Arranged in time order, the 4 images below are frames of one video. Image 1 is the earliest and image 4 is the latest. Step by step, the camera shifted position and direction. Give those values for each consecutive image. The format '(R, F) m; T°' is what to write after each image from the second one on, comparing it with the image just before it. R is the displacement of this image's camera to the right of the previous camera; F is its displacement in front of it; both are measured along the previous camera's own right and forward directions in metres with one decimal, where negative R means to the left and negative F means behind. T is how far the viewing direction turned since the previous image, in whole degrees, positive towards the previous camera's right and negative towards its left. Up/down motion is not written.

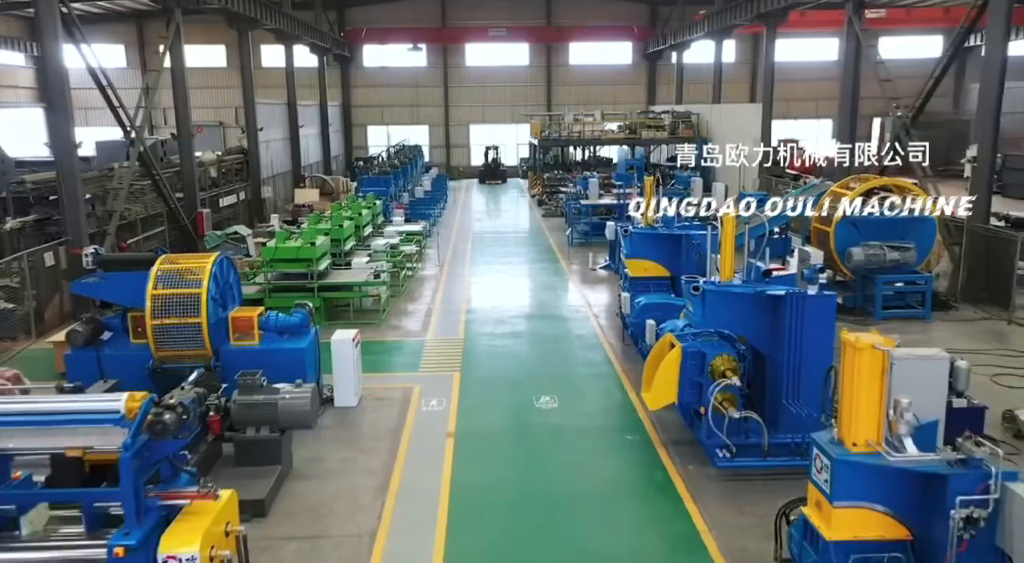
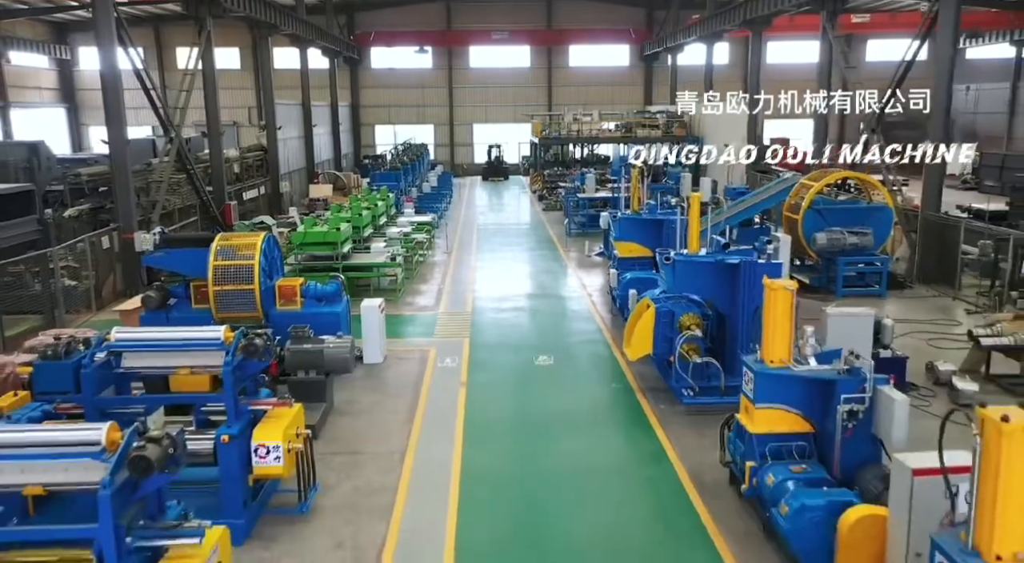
(0.0, -1.4) m; 0°
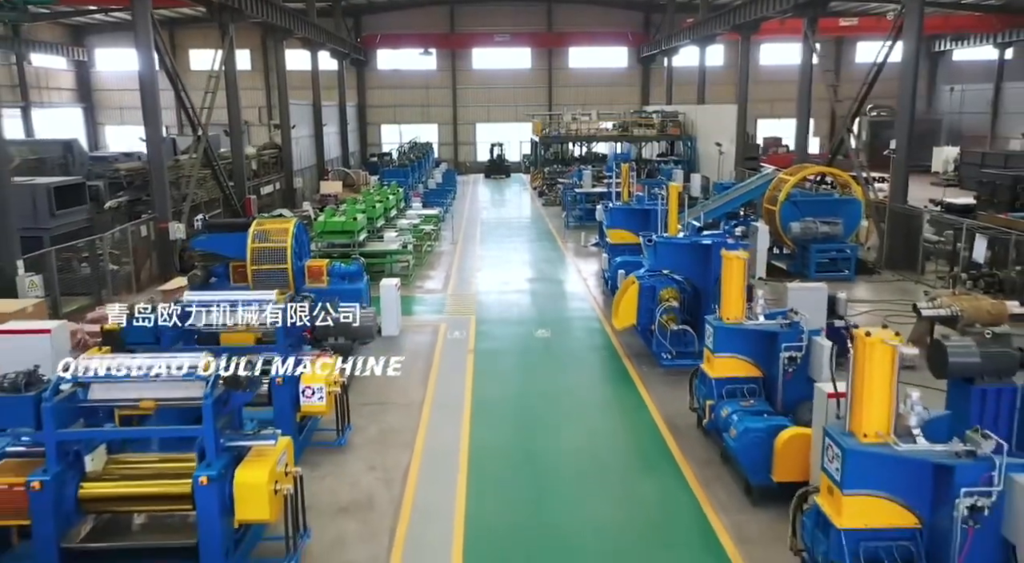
(0.0, -1.2) m; 0°
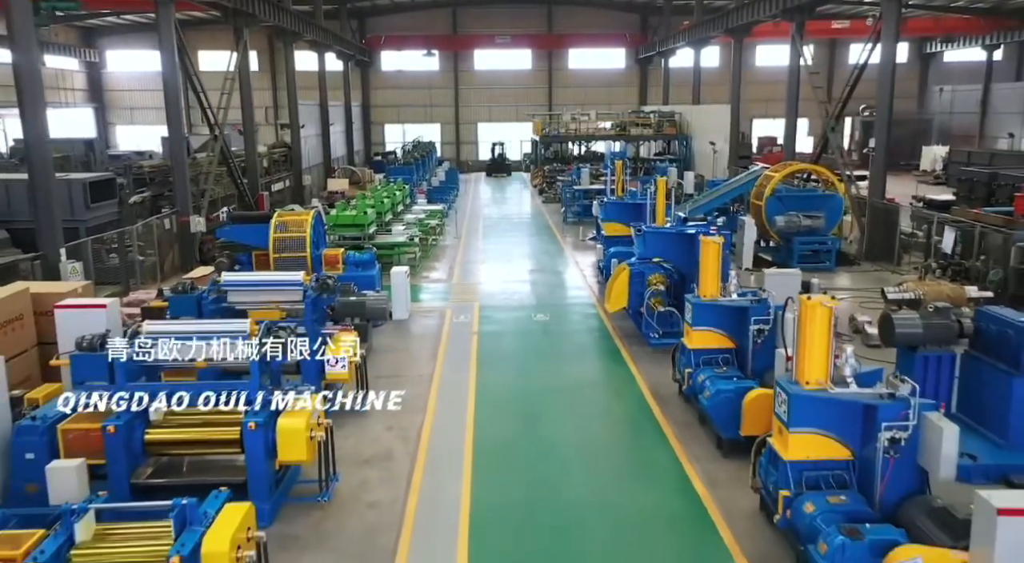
(0.0, -0.9) m; 0°
